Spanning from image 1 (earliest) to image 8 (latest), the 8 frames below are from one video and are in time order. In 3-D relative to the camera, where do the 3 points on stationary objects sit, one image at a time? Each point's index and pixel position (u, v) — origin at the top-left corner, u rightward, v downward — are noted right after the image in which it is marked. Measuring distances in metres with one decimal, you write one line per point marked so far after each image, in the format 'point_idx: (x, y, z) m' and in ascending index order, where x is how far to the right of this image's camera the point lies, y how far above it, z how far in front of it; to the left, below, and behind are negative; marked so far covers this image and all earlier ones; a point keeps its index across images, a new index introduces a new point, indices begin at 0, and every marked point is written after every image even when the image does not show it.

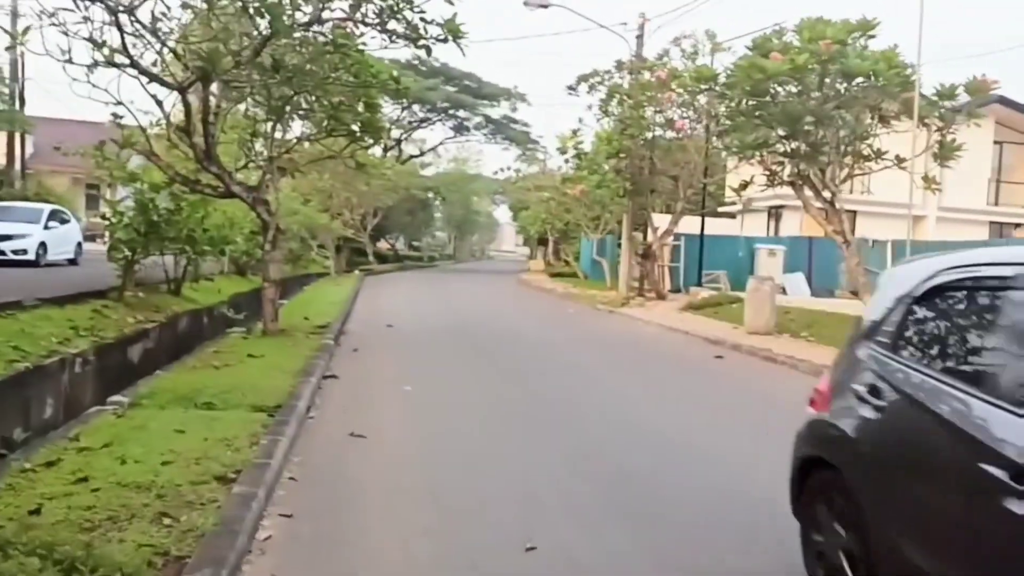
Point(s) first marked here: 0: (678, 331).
0: (+3.4, -0.9, +18.8) m
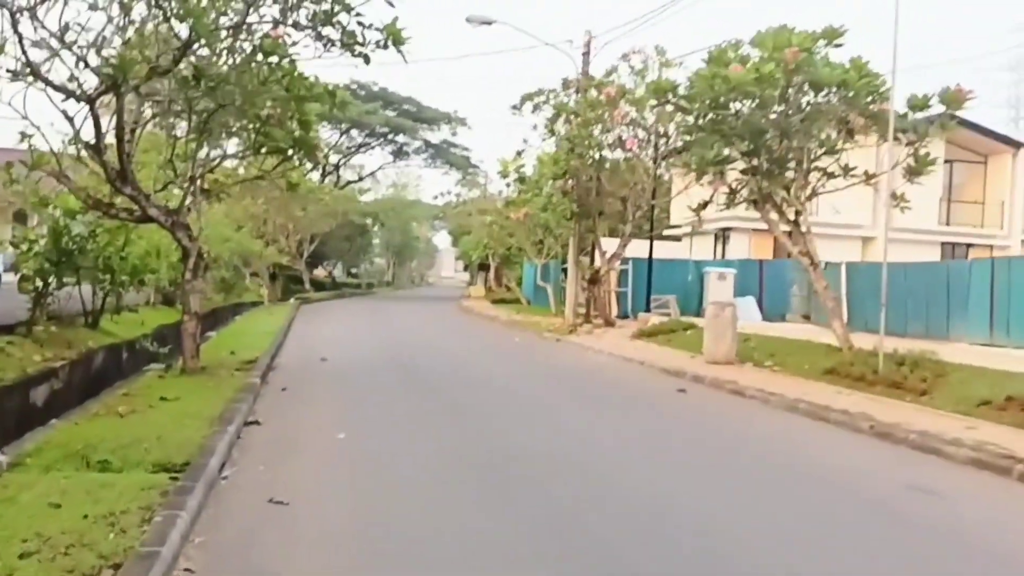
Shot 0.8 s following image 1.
0: (+2.3, -1.4, +17.7) m
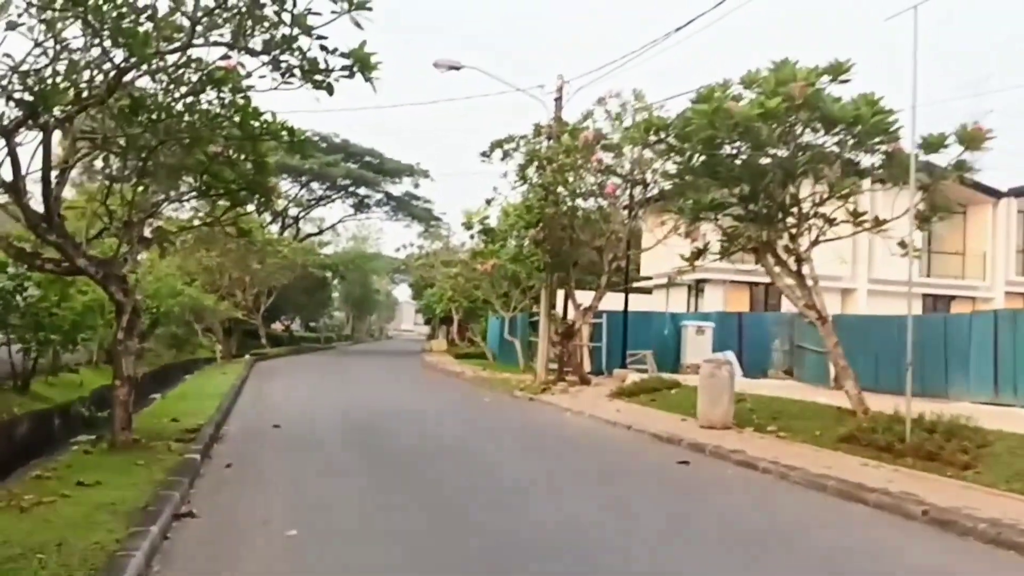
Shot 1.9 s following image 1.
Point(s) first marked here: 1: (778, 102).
0: (+1.9, -2.4, +16.1) m
1: (+3.8, +2.7, +12.6) m
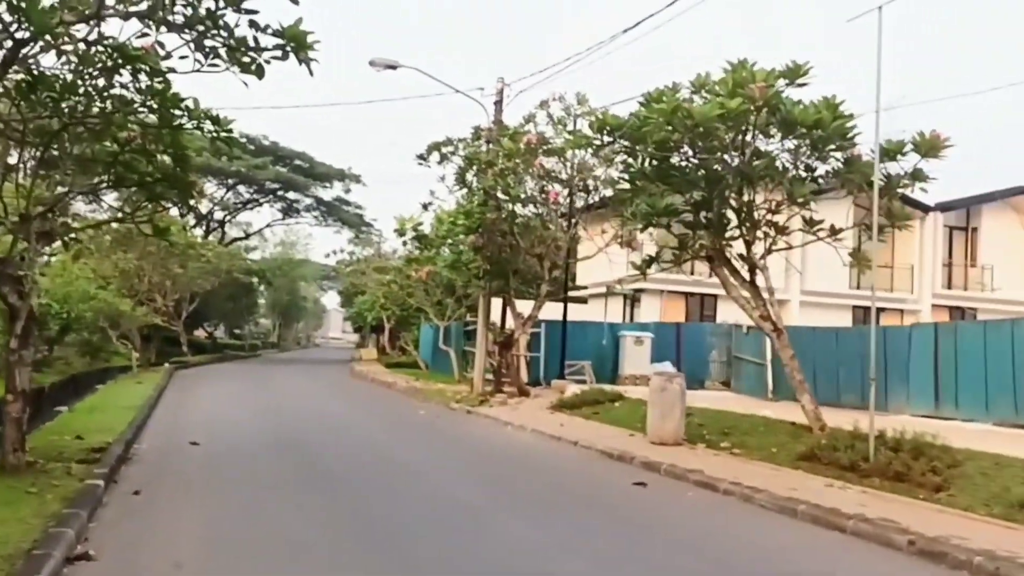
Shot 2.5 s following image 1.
0: (+0.8, -2.6, +15.4) m
1: (+3.1, +2.5, +12.1) m
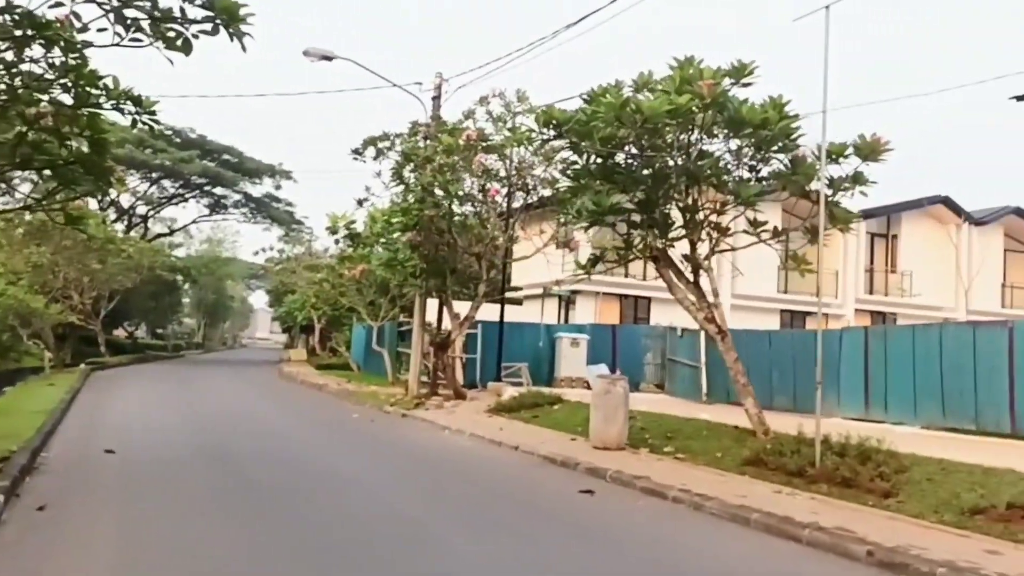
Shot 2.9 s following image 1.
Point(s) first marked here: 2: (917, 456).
0: (-0.2, -2.6, +14.9) m
1: (+2.3, +2.5, +11.8) m
2: (+4.9, -2.0, +10.8) m
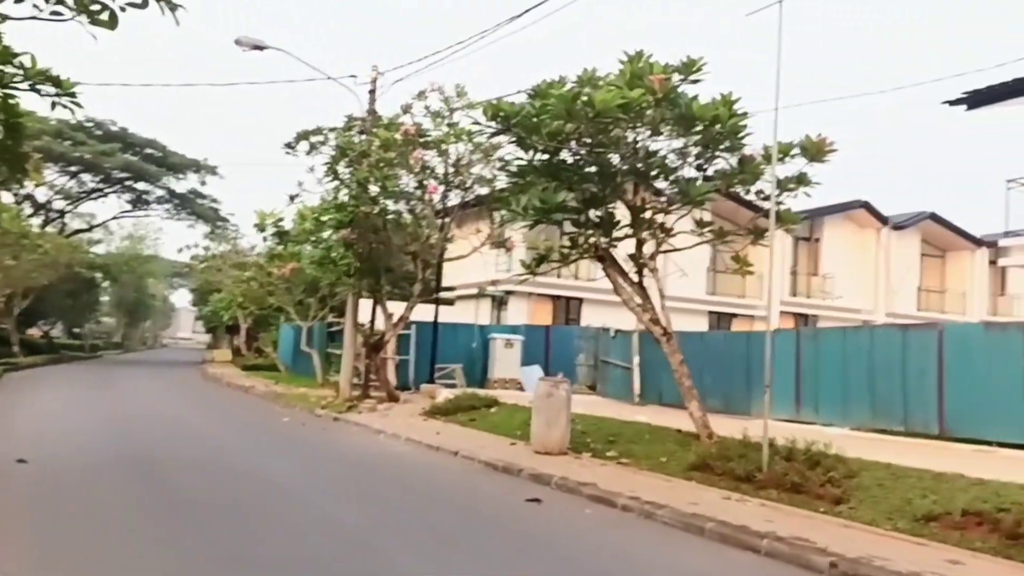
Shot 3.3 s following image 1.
0: (-1.2, -2.6, +14.4) m
1: (+1.6, +2.5, +11.5) m
2: (+4.2, -2.0, +10.7) m
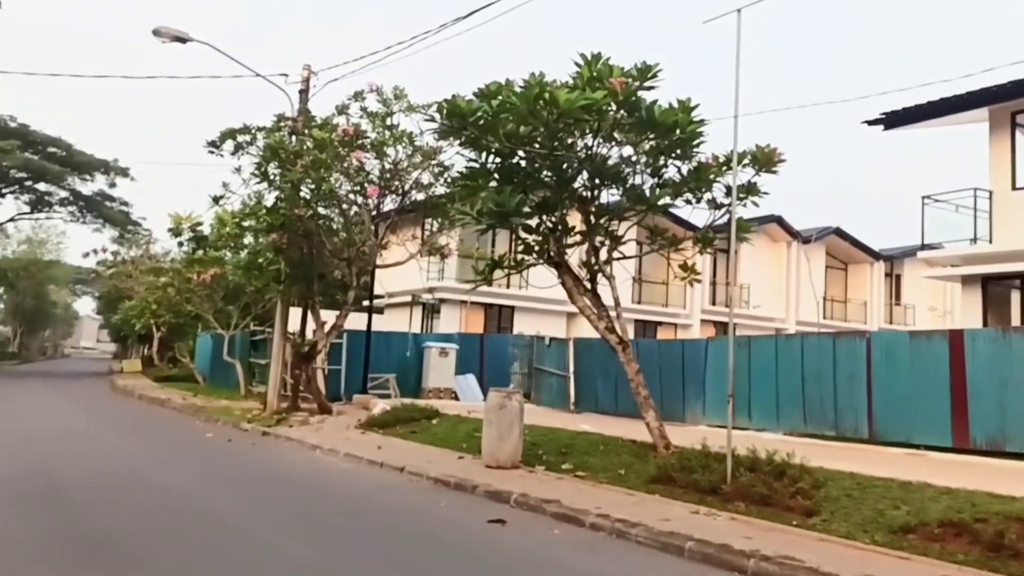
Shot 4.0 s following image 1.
0: (-2.0, -2.7, +13.8) m
1: (+1.1, +2.4, +11.2) m
2: (+3.7, -2.1, +10.6) m
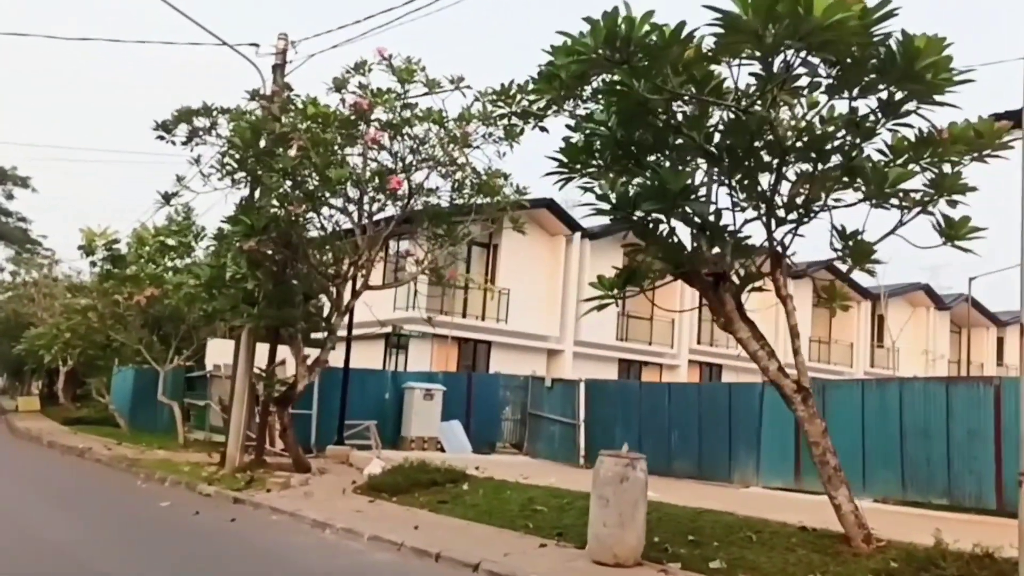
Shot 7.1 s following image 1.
0: (-0.8, -2.9, +9.7) m
1: (+2.6, +2.2, +7.7) m
2: (+5.2, -2.4, +7.2) m
